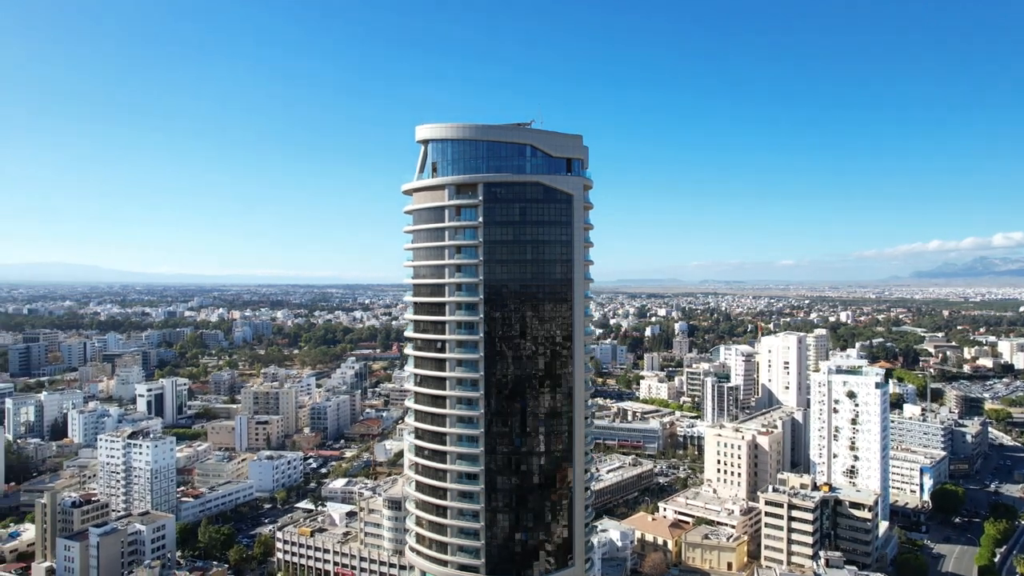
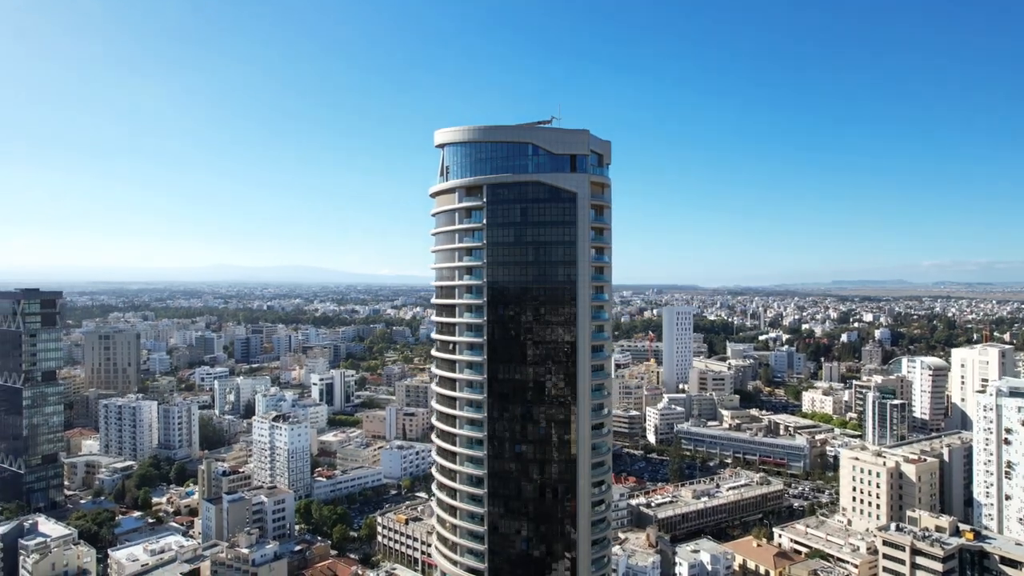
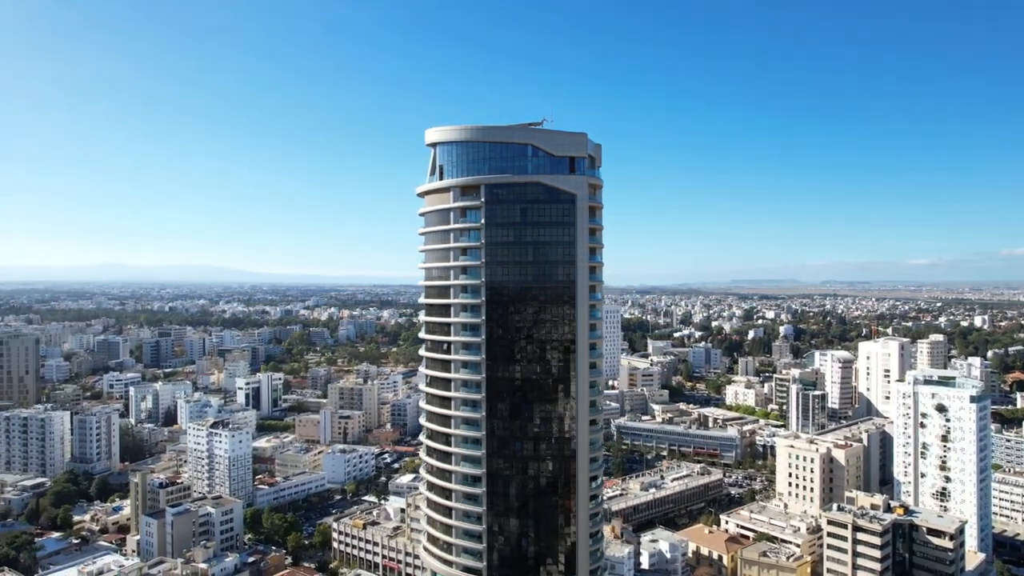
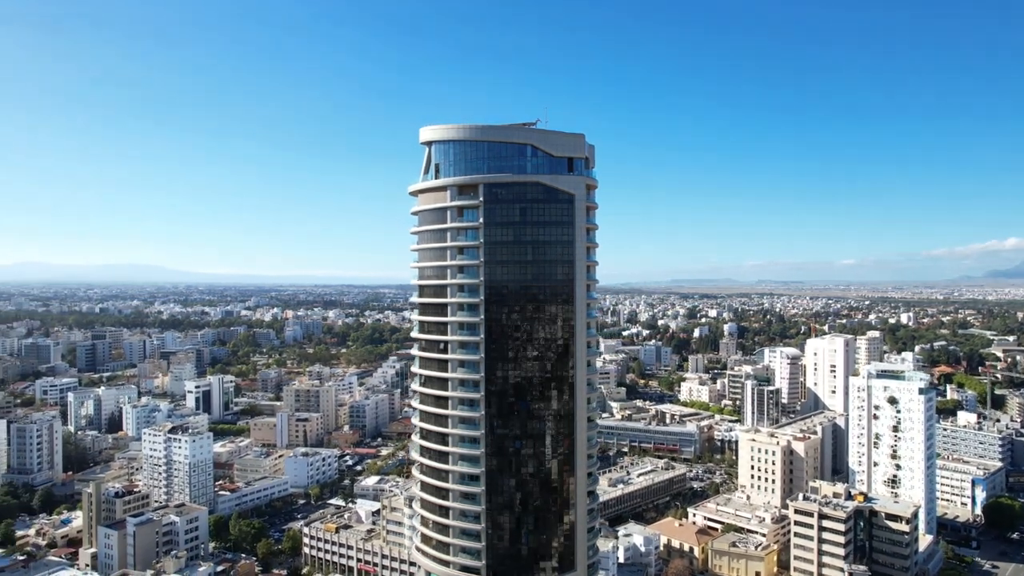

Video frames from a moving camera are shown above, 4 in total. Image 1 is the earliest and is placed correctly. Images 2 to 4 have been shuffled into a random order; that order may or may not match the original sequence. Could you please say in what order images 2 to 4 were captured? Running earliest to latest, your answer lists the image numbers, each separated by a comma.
4, 3, 2
